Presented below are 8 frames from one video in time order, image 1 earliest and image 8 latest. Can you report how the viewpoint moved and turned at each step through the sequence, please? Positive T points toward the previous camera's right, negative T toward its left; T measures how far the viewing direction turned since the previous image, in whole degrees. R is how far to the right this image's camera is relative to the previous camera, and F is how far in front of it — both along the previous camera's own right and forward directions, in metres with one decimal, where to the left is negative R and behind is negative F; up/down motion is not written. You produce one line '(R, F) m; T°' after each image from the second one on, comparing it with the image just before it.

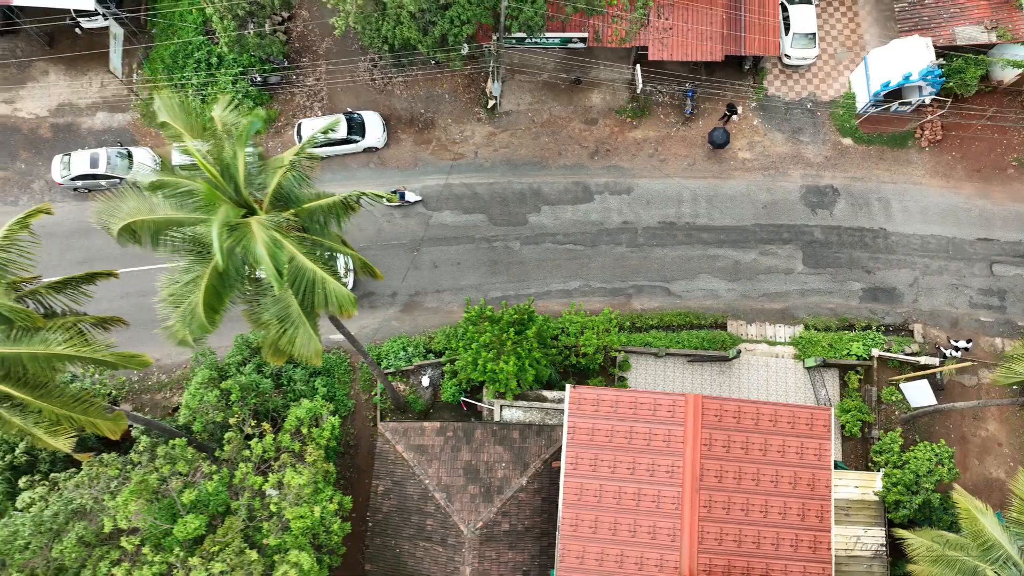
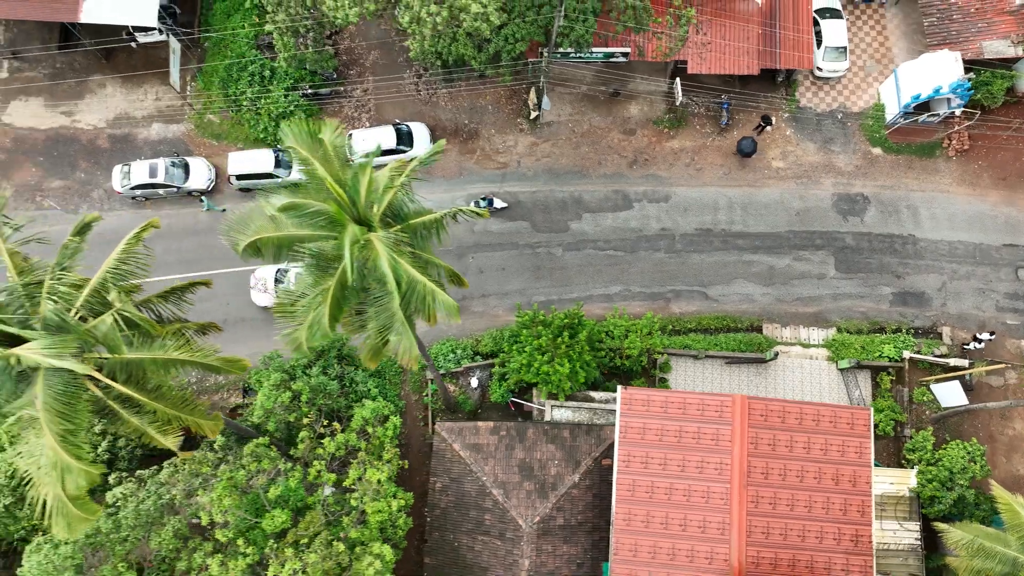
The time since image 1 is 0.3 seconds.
(-1.2, -0.8) m; 0°
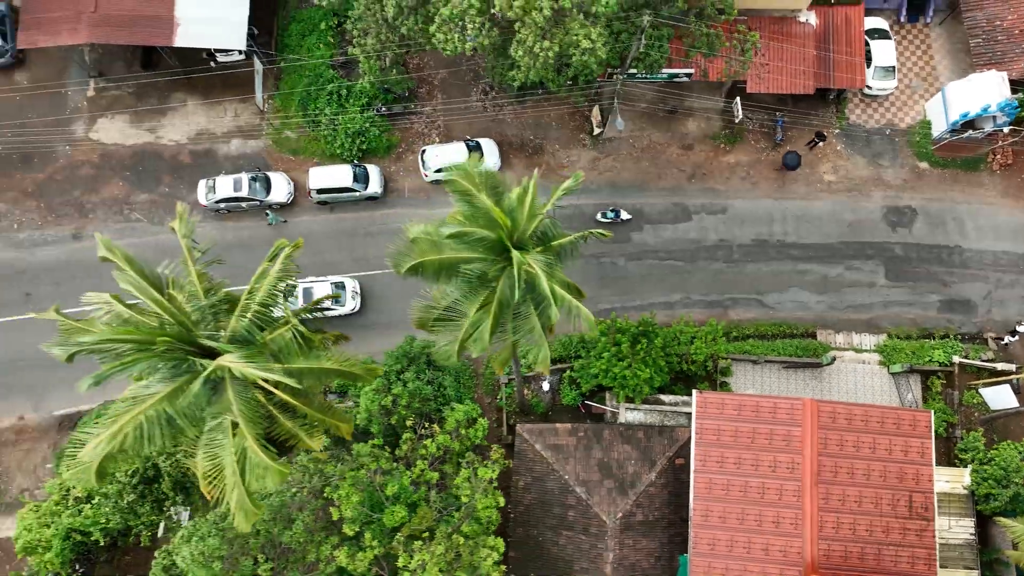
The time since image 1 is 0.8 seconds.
(-2.0, -1.1) m; 0°
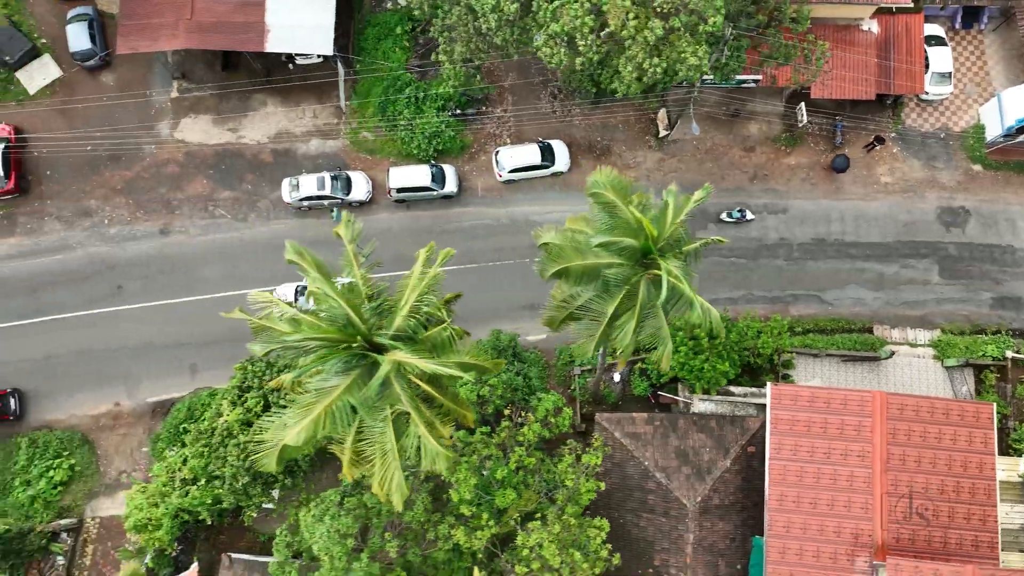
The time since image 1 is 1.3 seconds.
(-2.1, -1.0) m; 0°
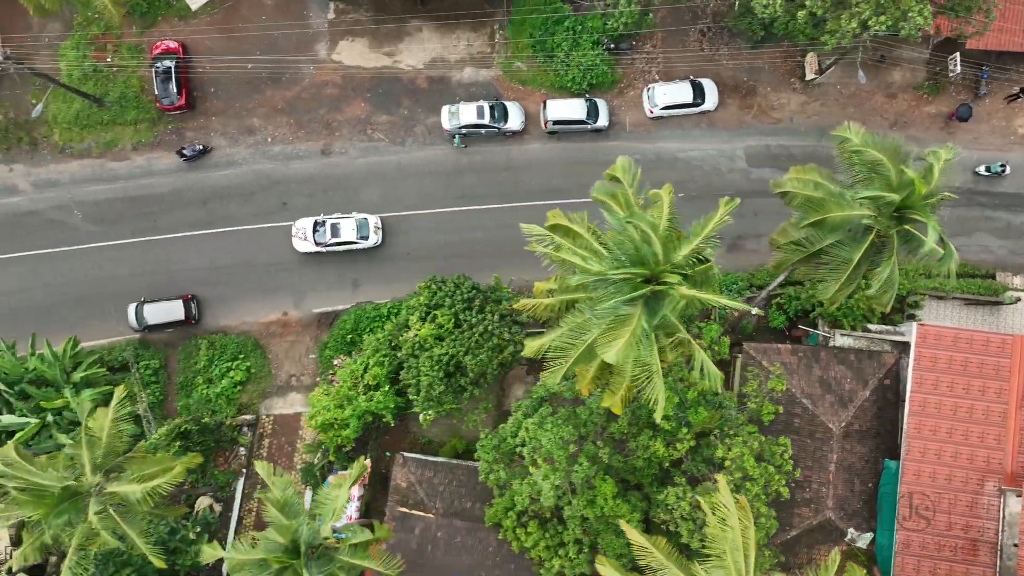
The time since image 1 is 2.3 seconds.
(-4.5, -1.4) m; -1°
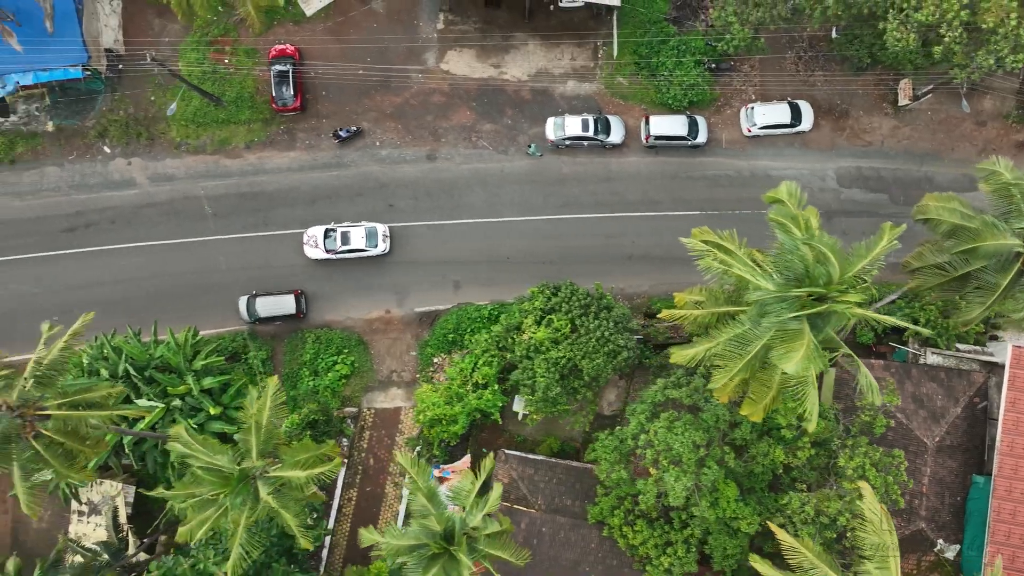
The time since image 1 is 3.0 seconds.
(-3.1, -0.9) m; 0°
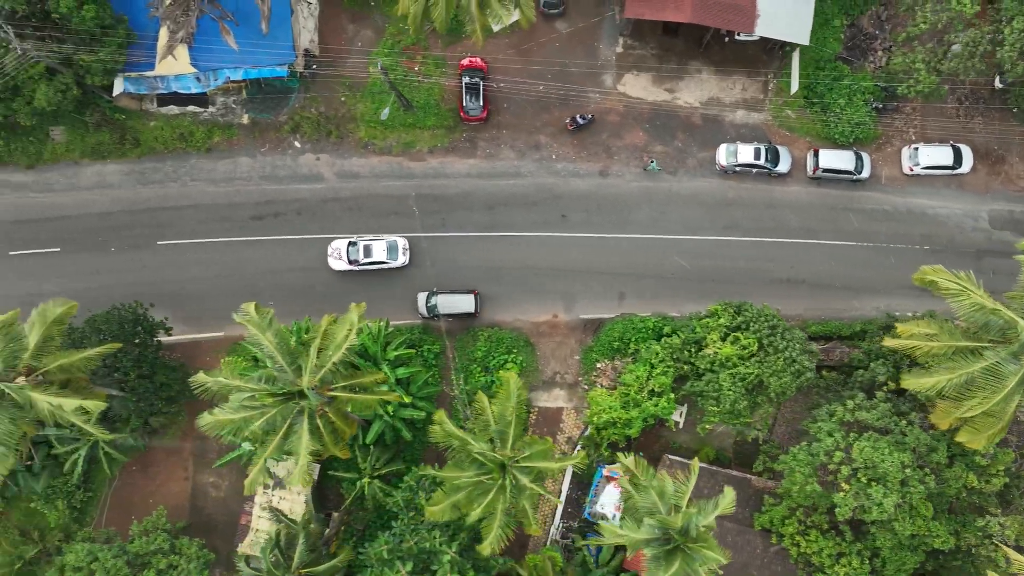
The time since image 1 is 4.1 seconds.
(-5.7, -1.4) m; -1°
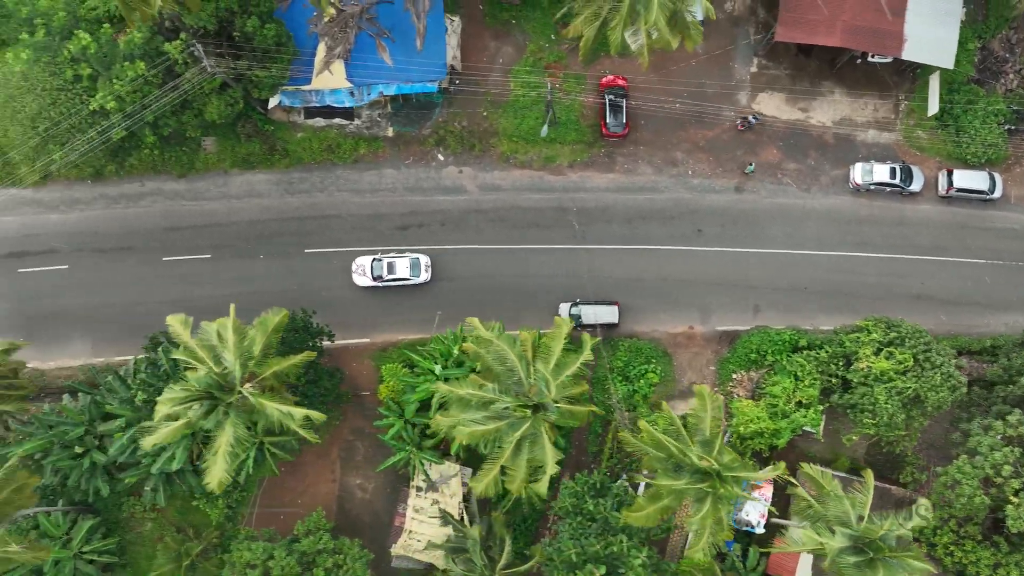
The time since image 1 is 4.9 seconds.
(-5.1, -0.8) m; 0°
